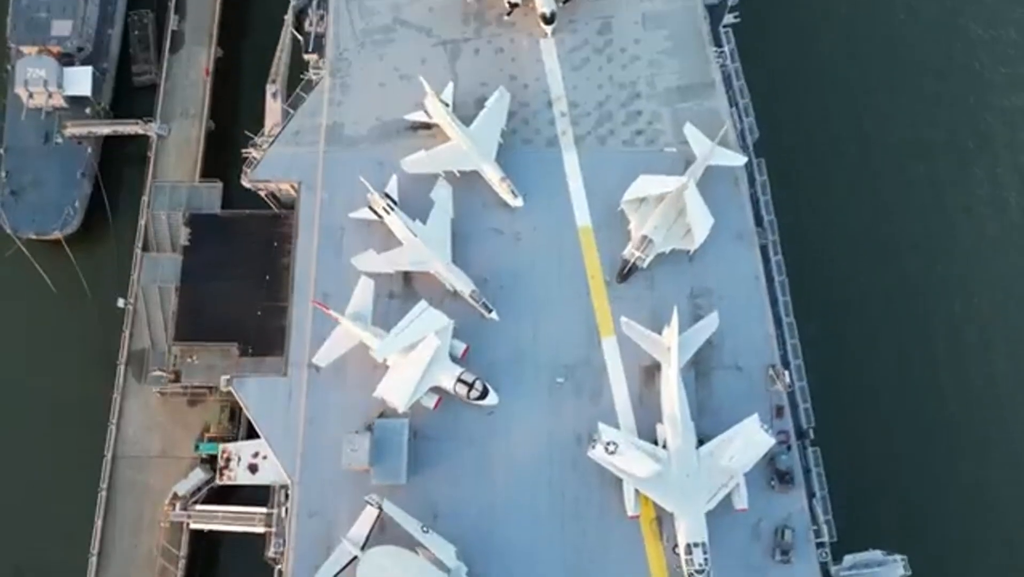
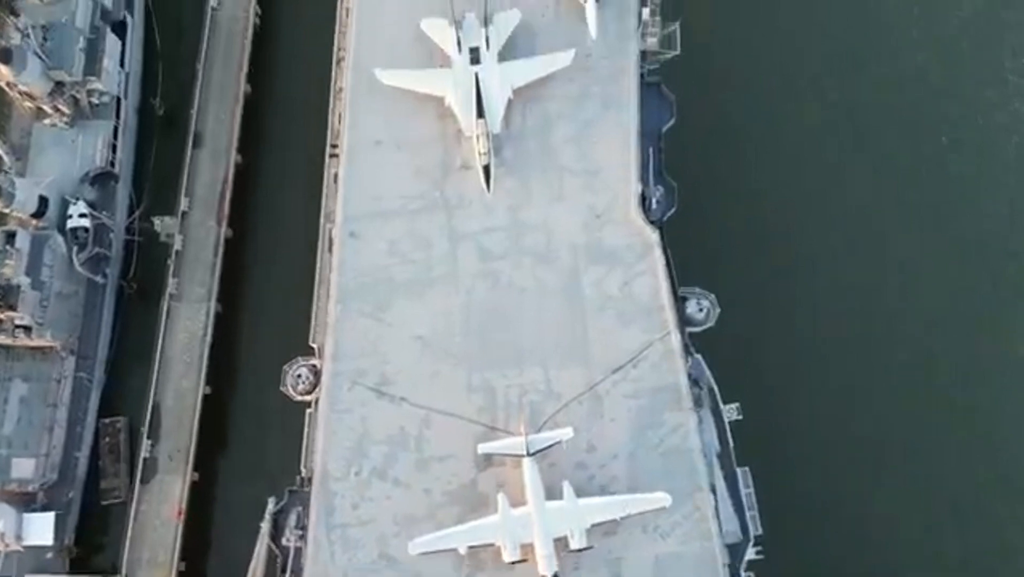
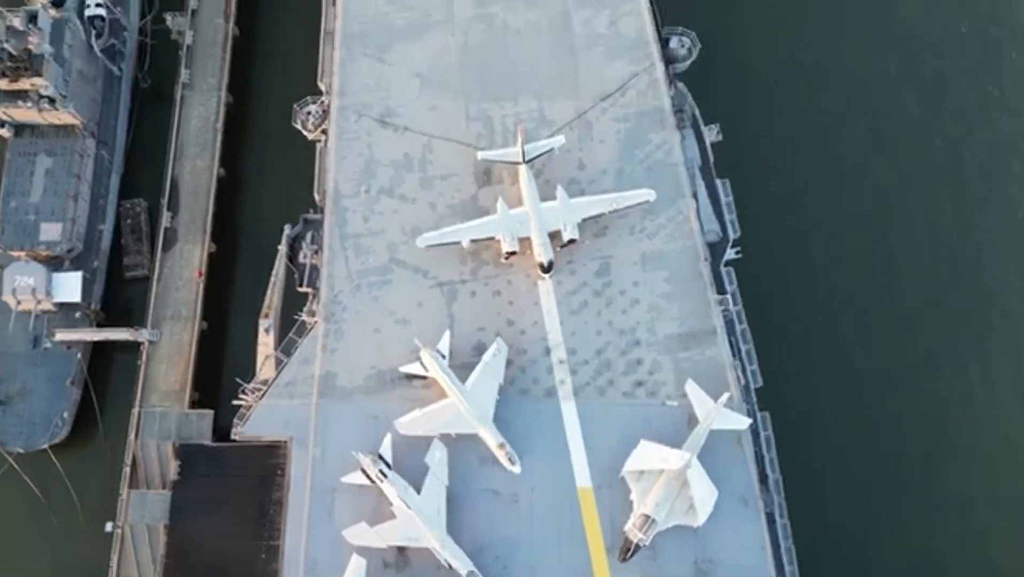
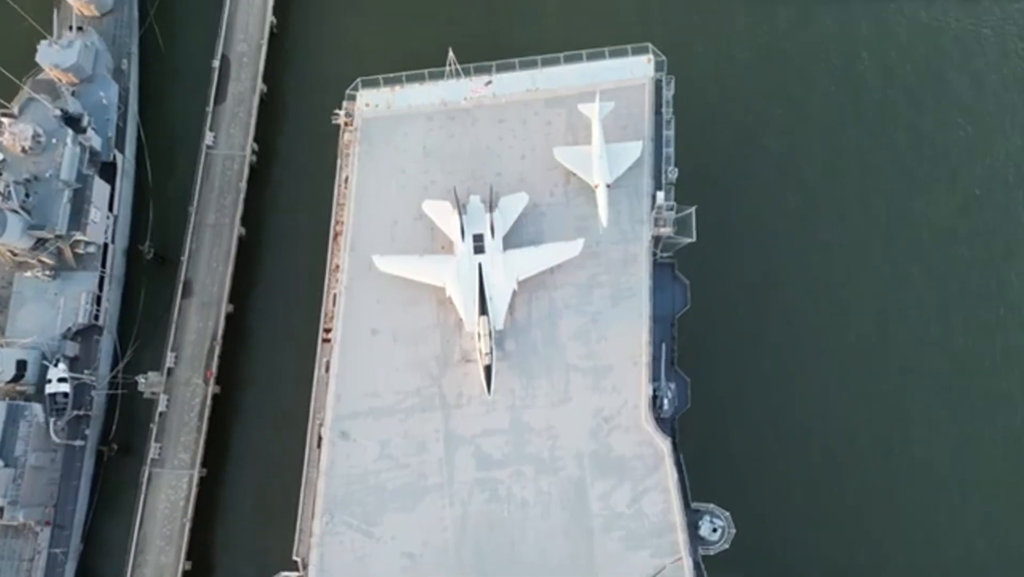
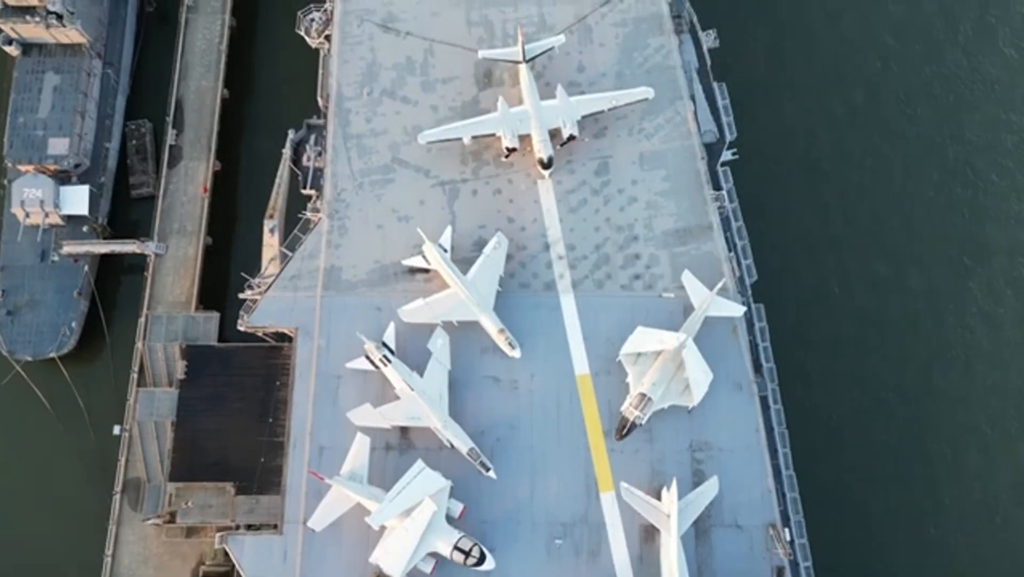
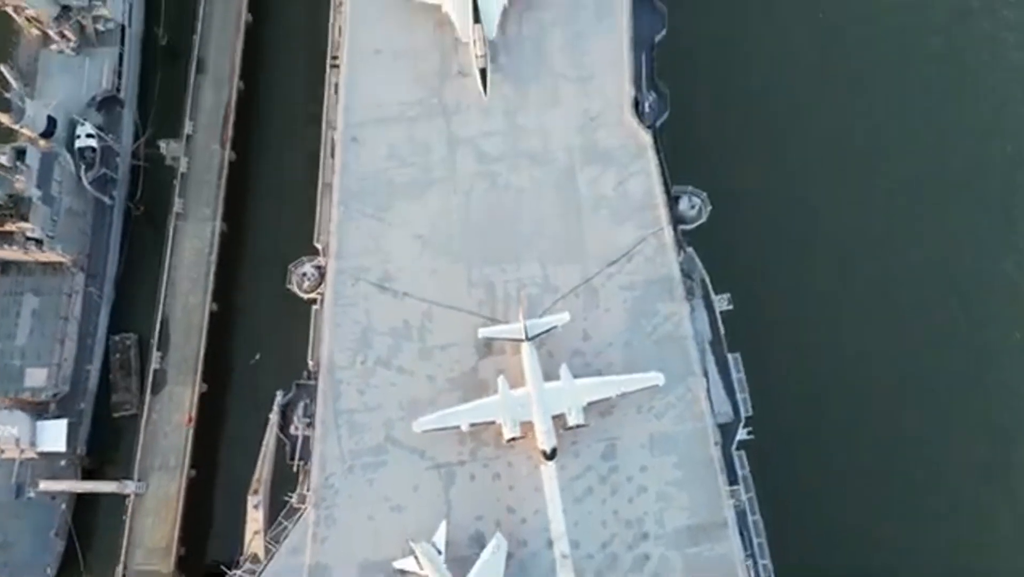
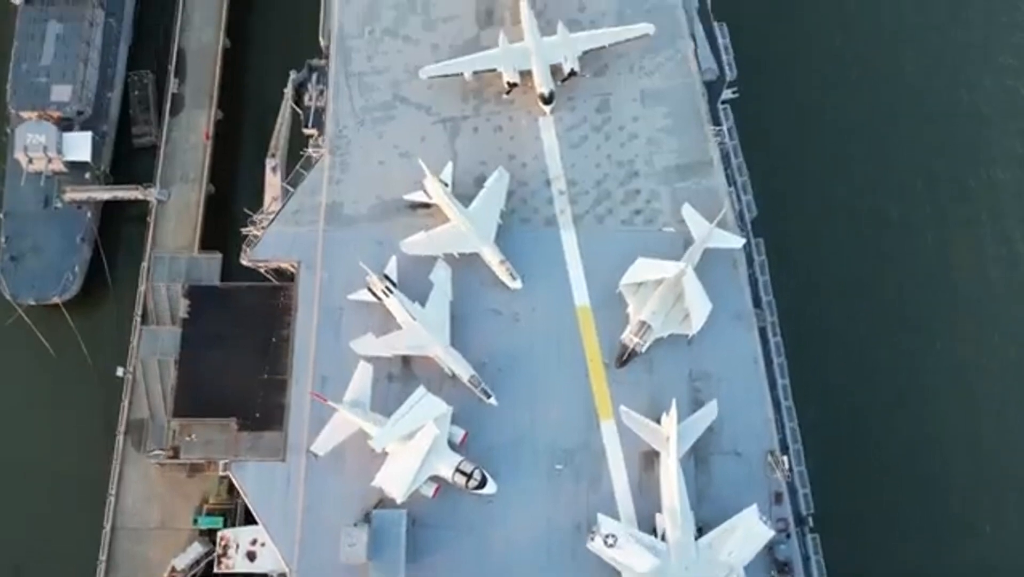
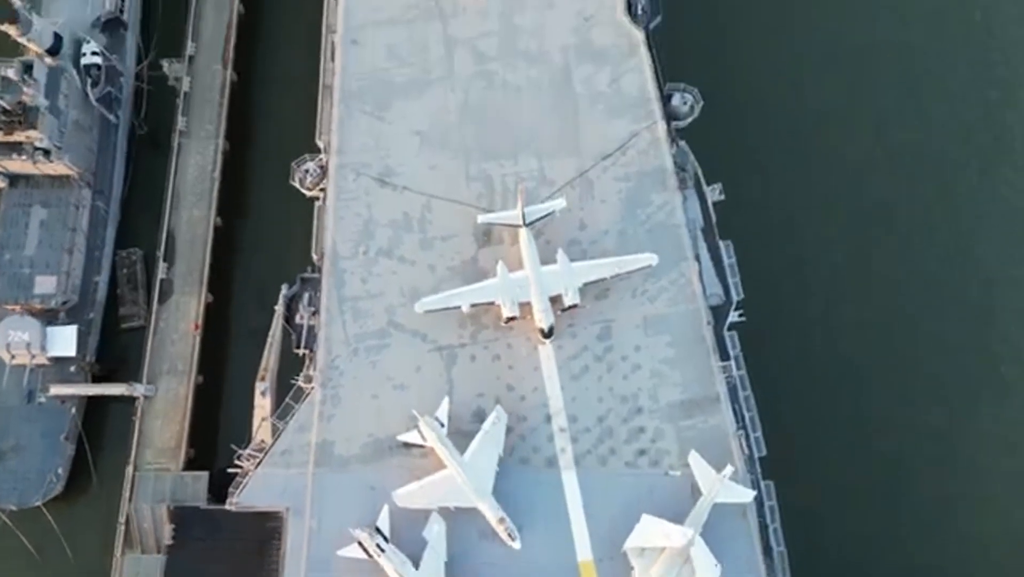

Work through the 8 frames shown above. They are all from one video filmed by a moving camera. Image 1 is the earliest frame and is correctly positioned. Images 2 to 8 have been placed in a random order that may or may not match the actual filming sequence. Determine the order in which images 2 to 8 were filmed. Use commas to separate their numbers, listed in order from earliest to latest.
7, 5, 3, 8, 6, 2, 4
